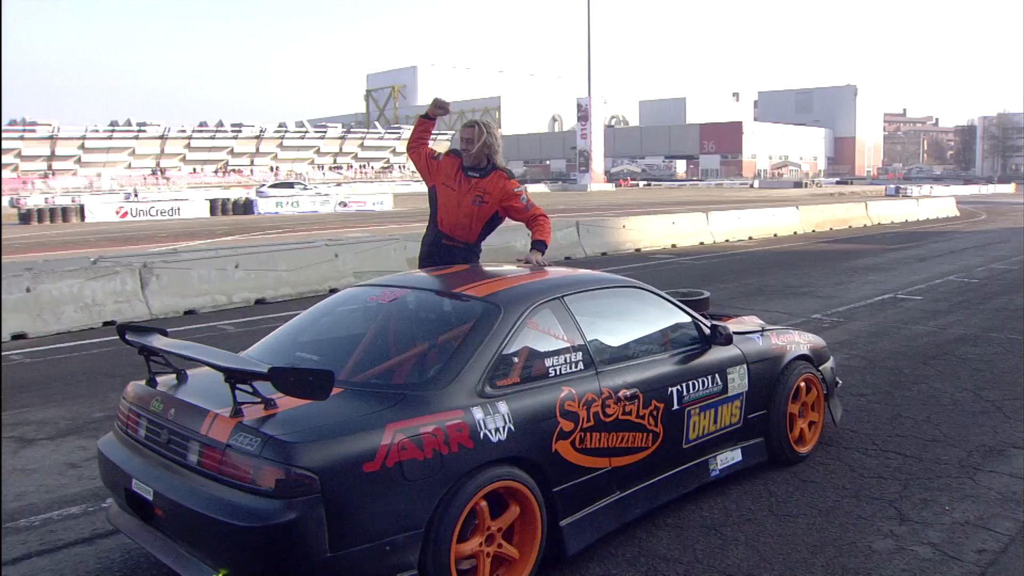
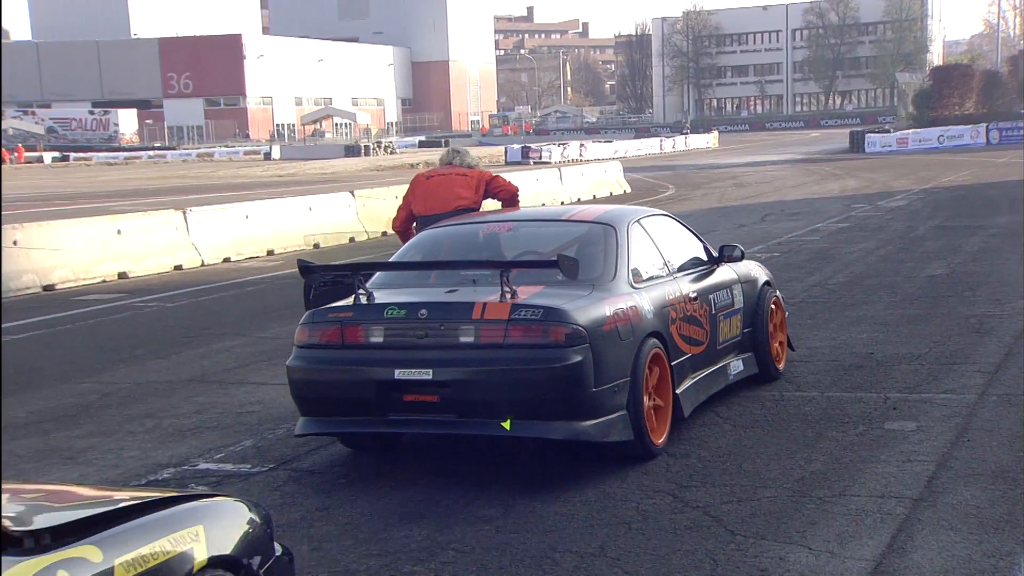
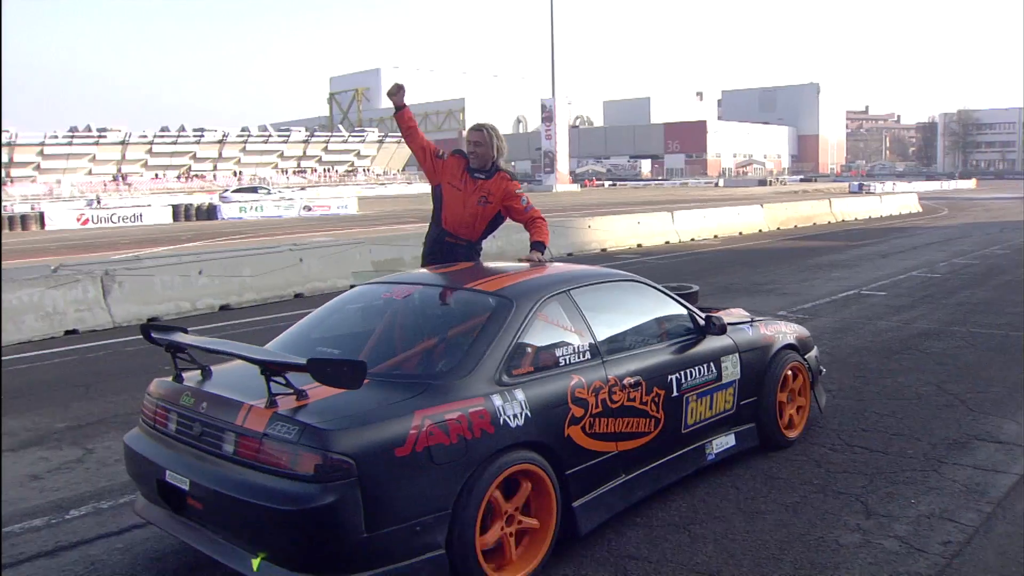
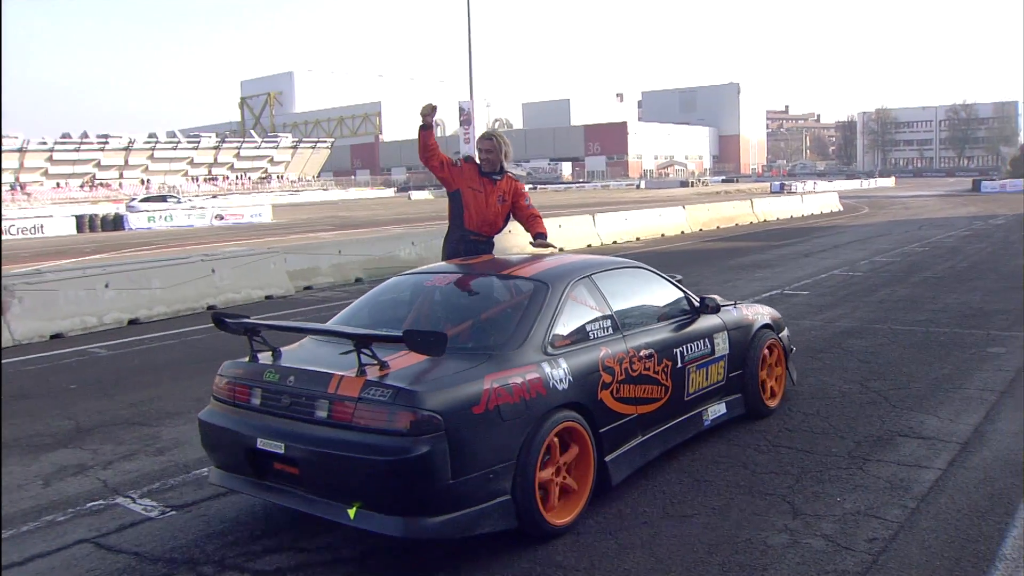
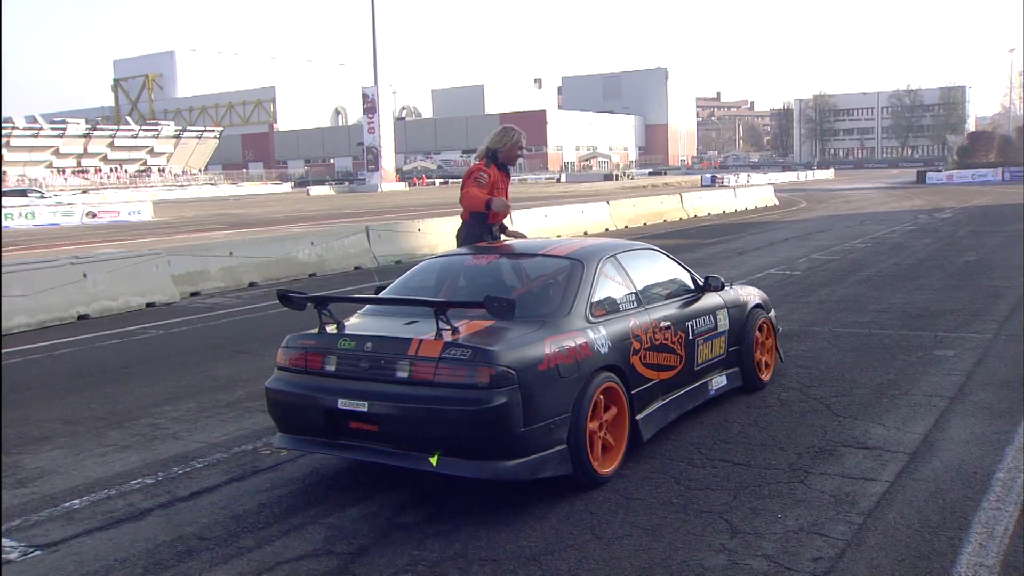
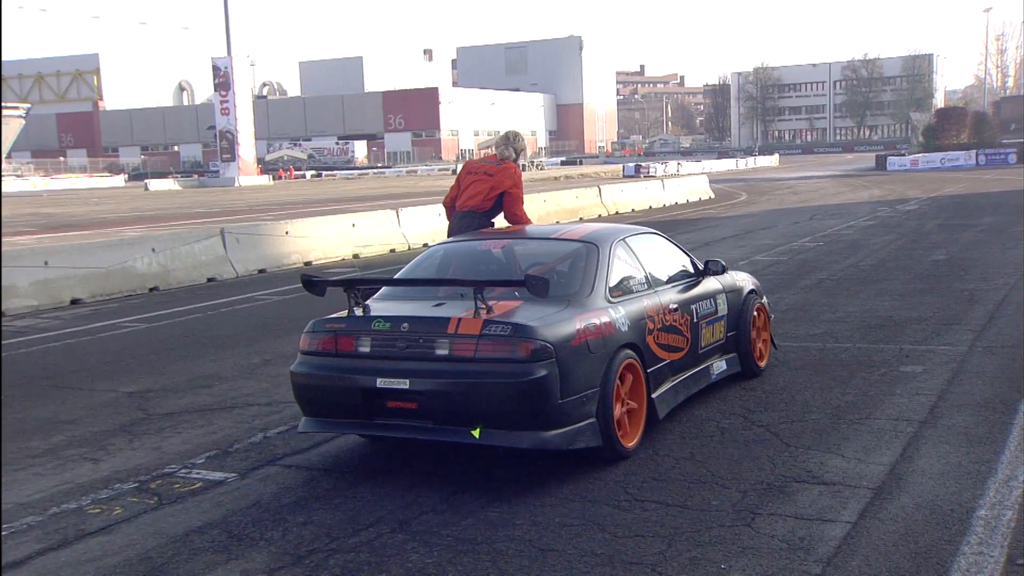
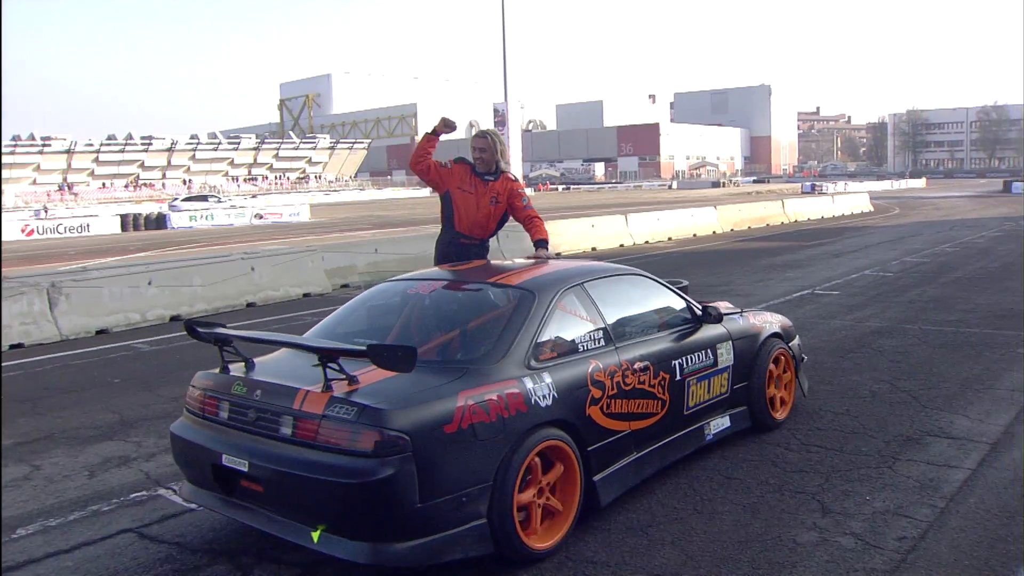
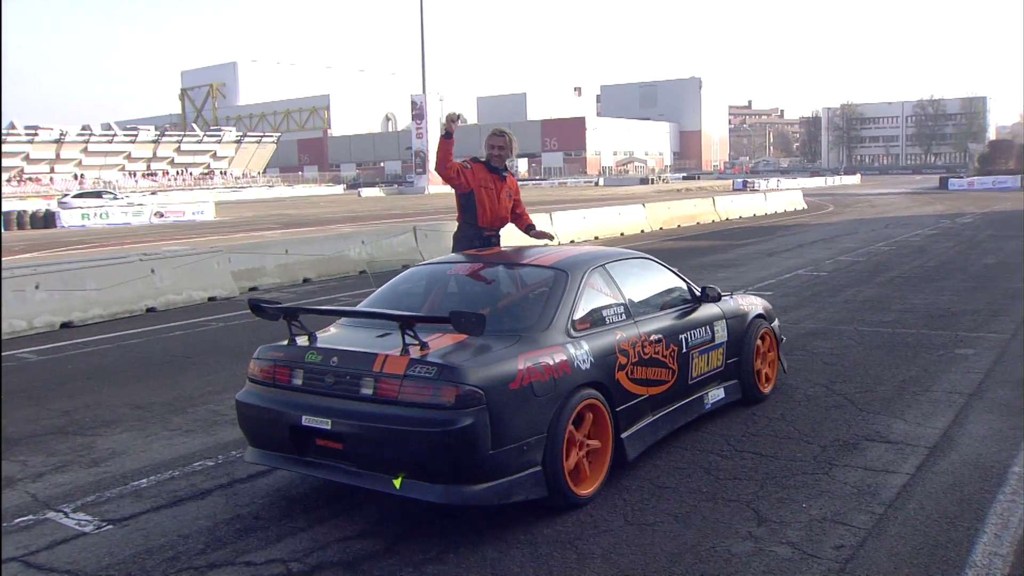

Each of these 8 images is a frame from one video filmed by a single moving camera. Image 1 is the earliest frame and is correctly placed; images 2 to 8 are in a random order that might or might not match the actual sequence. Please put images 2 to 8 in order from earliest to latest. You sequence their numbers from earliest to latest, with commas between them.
3, 7, 4, 8, 5, 6, 2
